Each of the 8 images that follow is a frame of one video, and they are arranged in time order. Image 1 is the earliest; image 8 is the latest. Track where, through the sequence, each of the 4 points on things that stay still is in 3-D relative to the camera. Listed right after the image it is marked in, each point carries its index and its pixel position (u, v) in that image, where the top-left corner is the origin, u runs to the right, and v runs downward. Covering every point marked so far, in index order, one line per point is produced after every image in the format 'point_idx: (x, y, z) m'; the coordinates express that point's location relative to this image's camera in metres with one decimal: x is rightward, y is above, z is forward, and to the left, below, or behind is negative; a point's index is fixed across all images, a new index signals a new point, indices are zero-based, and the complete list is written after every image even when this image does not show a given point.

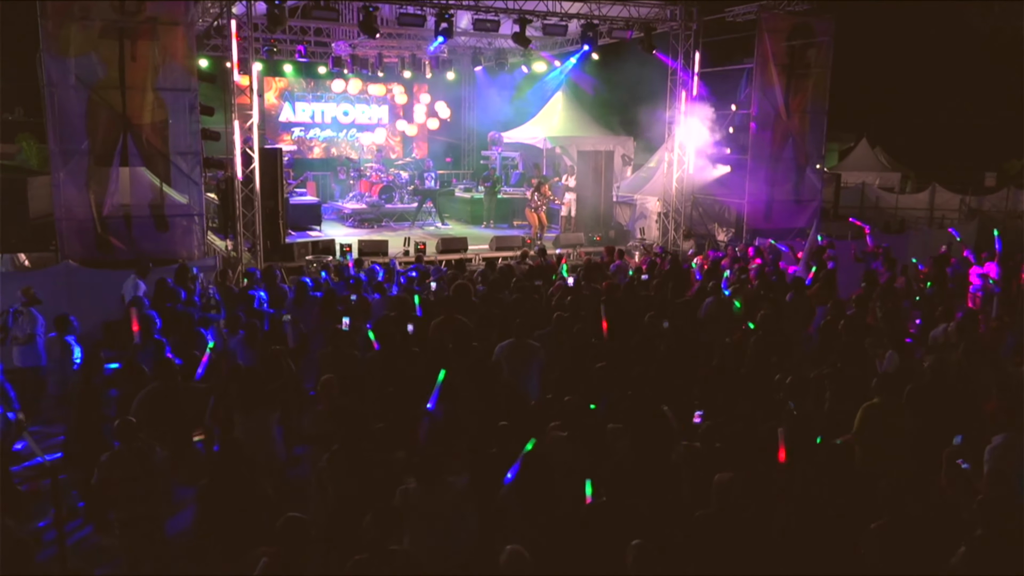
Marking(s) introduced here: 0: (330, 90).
0: (-3.6, +3.9, +16.7) m
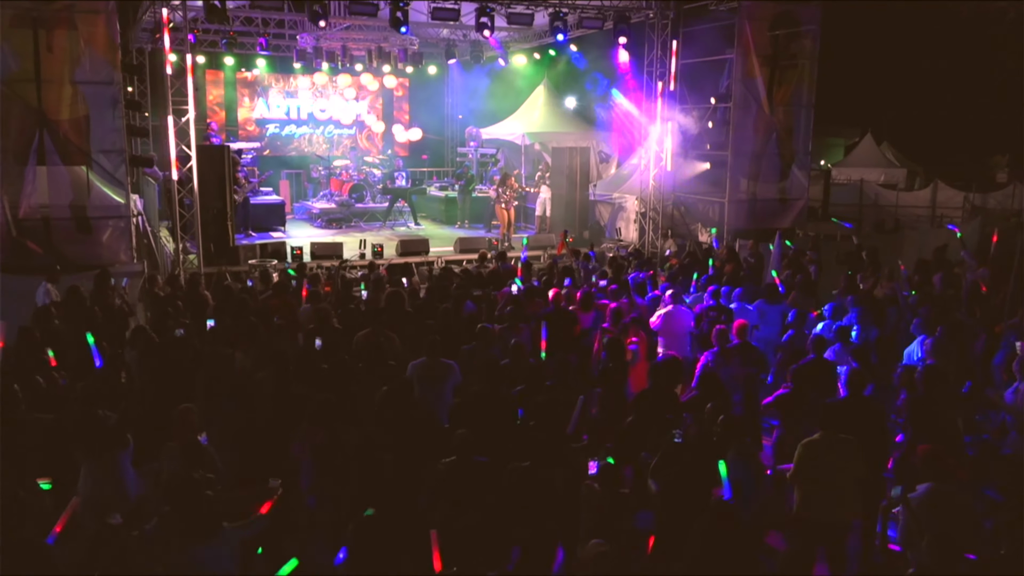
0: (-4.0, +3.9, +16.2) m
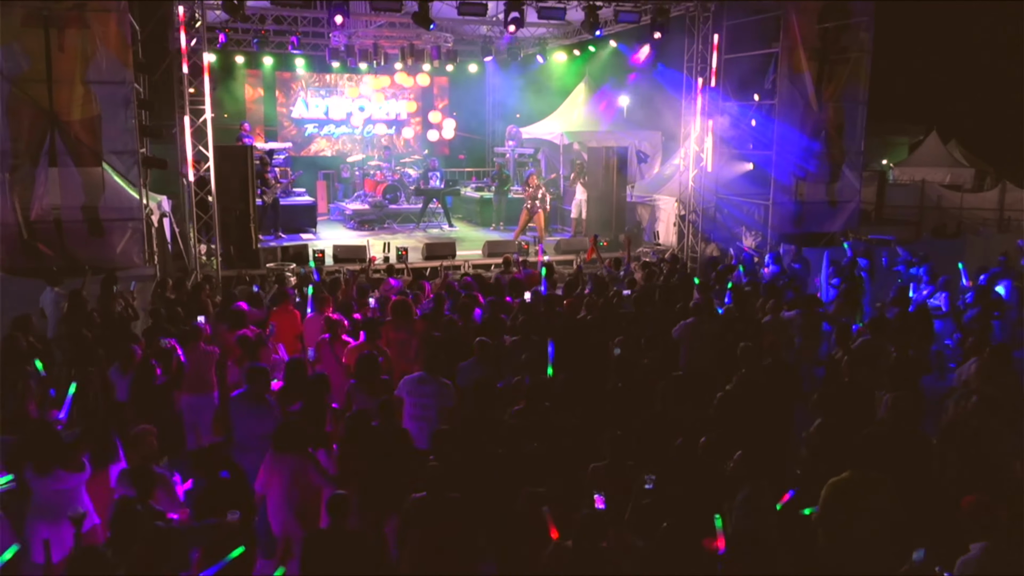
0: (-3.2, +3.9, +16.0) m
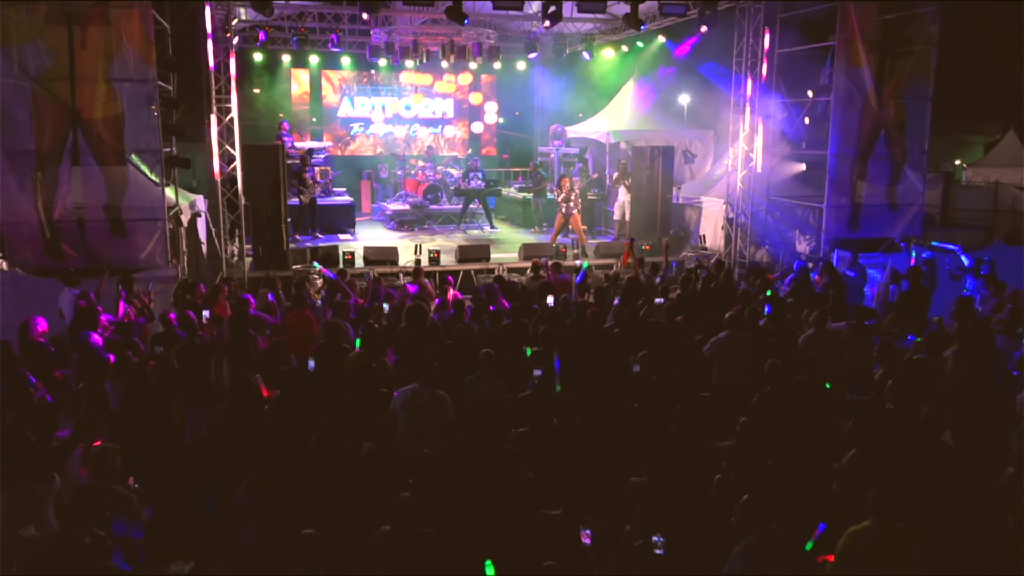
0: (-2.3, +3.9, +15.8) m
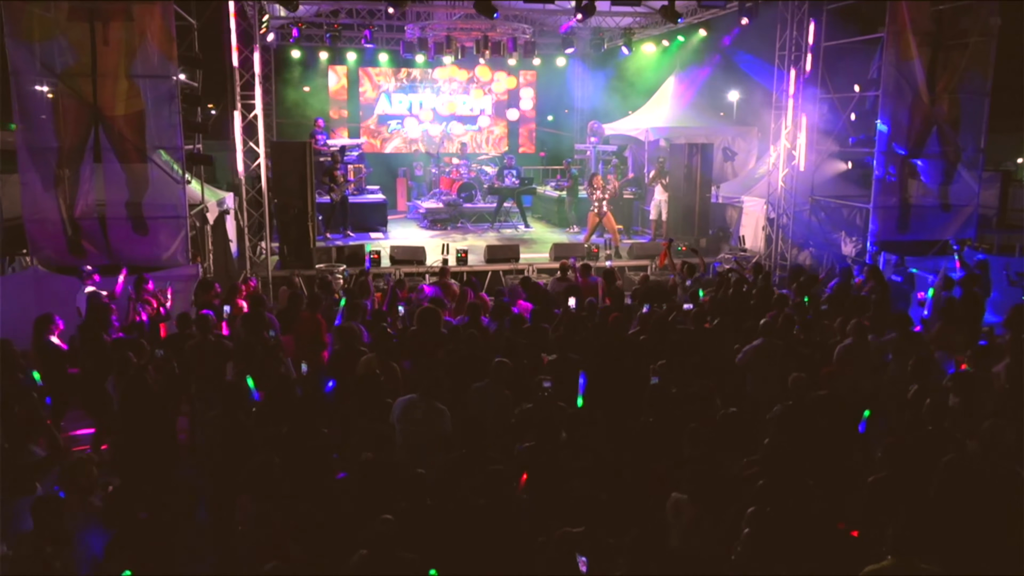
0: (-1.6, +3.9, +15.7) m
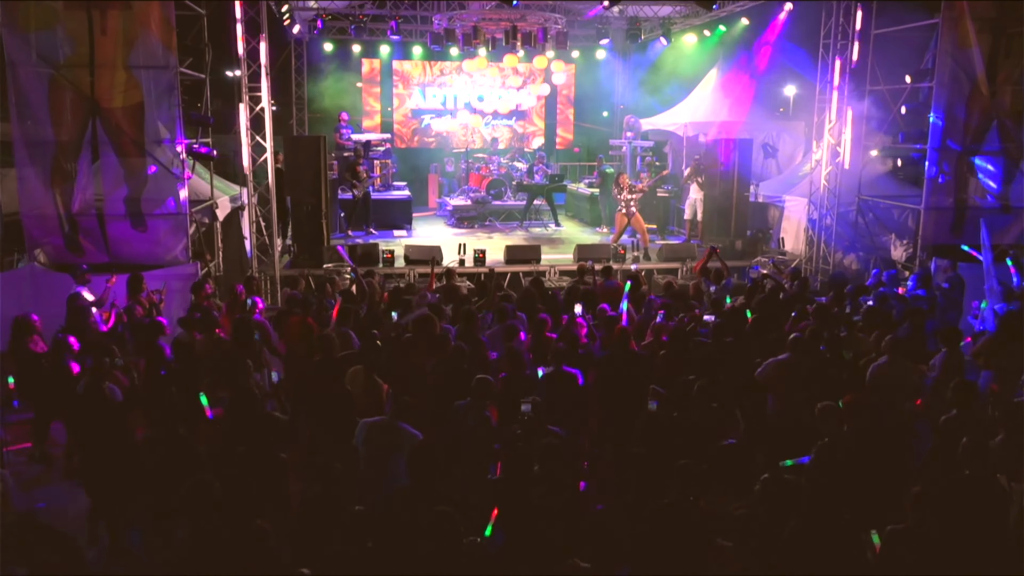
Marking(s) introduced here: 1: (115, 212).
0: (-0.9, +3.9, +15.3) m
1: (-3.5, +0.7, +7.3) m
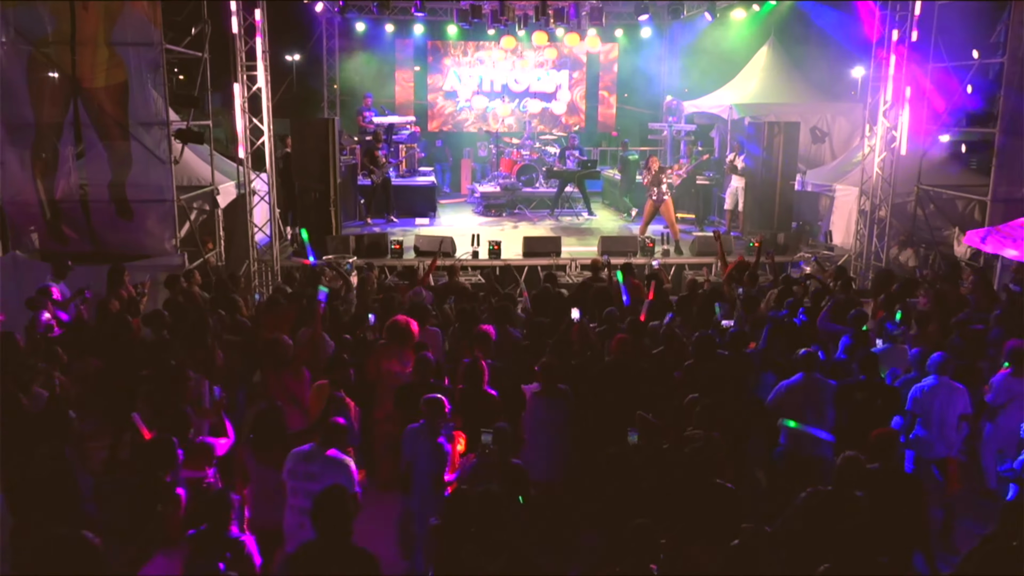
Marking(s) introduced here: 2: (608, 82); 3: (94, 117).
0: (-0.3, +4.1, +14.6) m
1: (-3.4, +0.7, +6.9) m
2: (+1.8, +3.8, +15.5) m
3: (-3.3, +1.4, +6.8) m
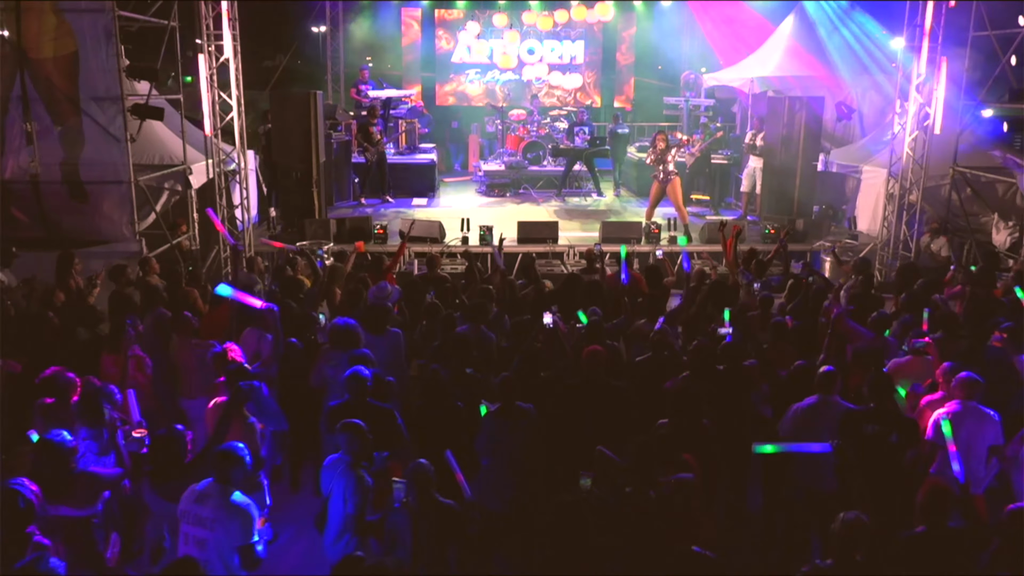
0: (-0.1, +4.4, +13.9) m
1: (-3.5, +0.8, +6.4) m
2: (+2.0, +4.1, +14.7) m
3: (-3.5, +1.5, +6.2) m
